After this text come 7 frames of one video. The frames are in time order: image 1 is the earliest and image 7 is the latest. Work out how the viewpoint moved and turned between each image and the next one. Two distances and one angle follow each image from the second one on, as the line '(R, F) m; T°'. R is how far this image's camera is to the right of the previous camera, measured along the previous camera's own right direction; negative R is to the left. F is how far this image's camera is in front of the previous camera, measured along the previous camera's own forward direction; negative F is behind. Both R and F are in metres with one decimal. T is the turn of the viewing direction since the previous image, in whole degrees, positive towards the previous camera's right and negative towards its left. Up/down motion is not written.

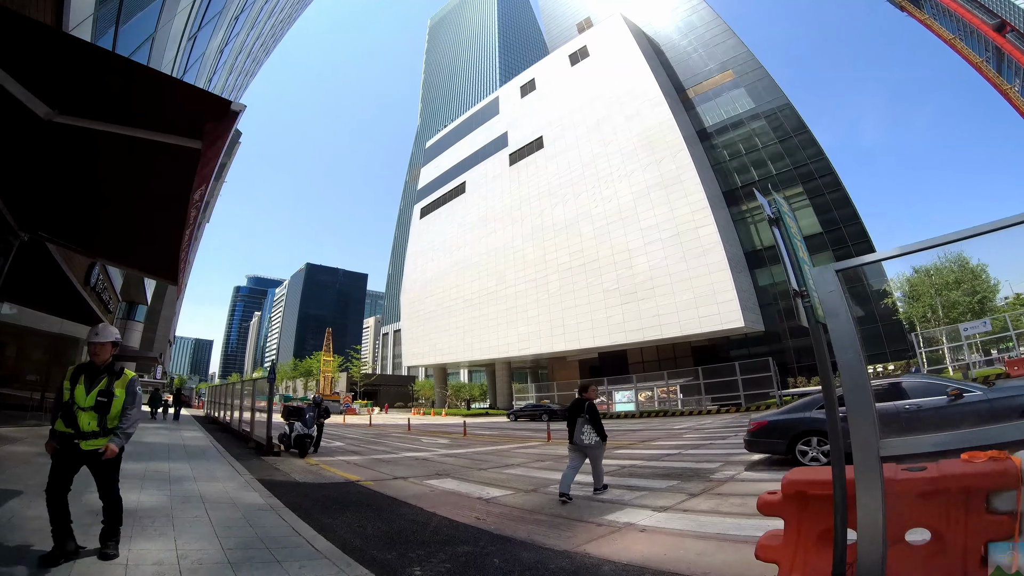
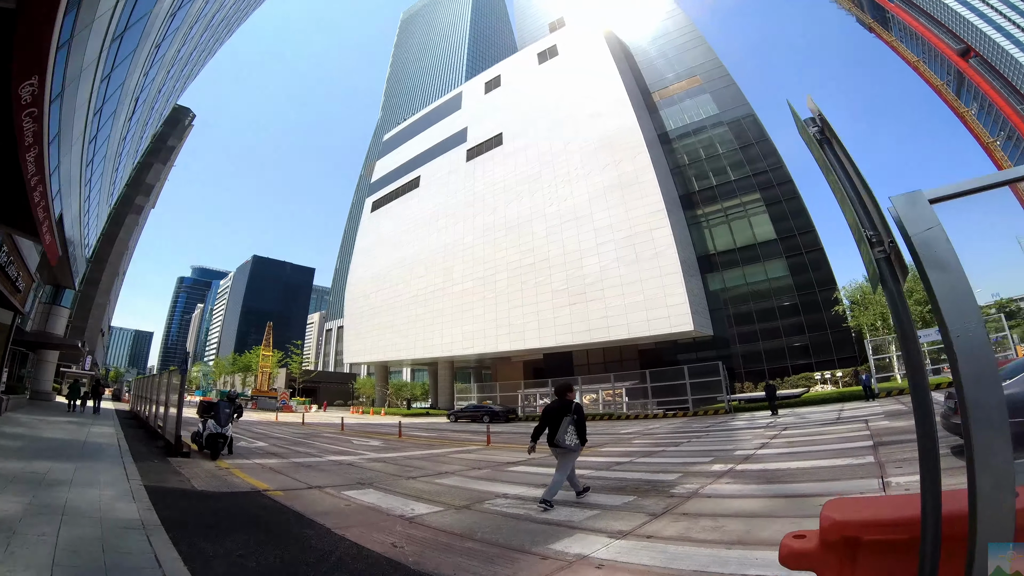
(+0.2, +1.0) m; +7°
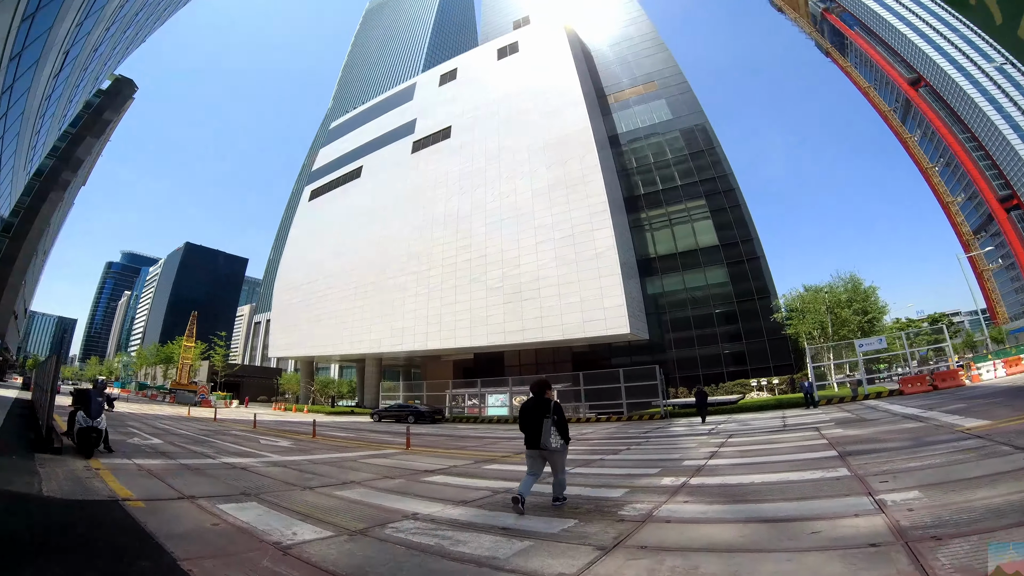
(+0.2, +1.1) m; +8°
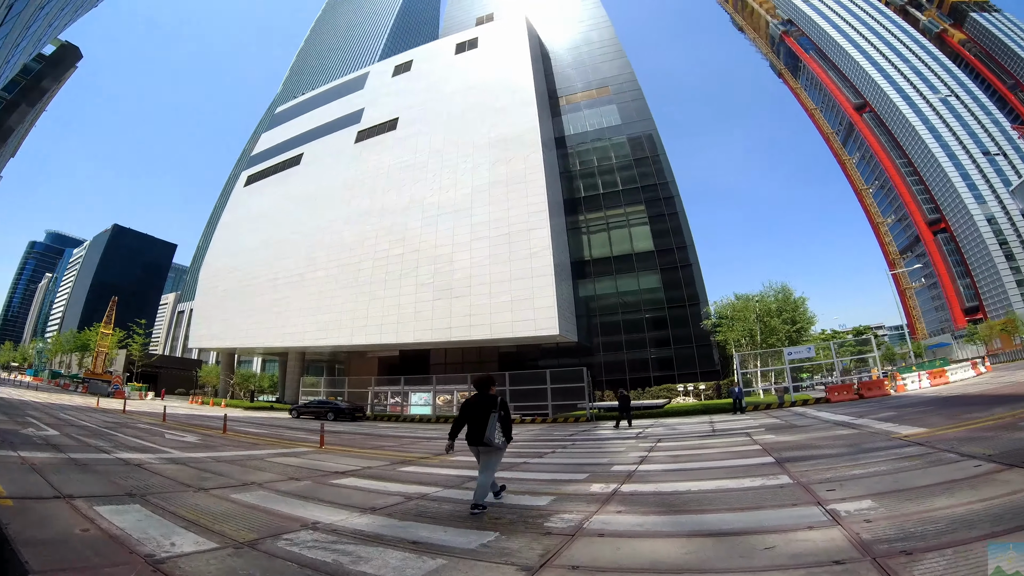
(+0.2, +0.6) m; +7°
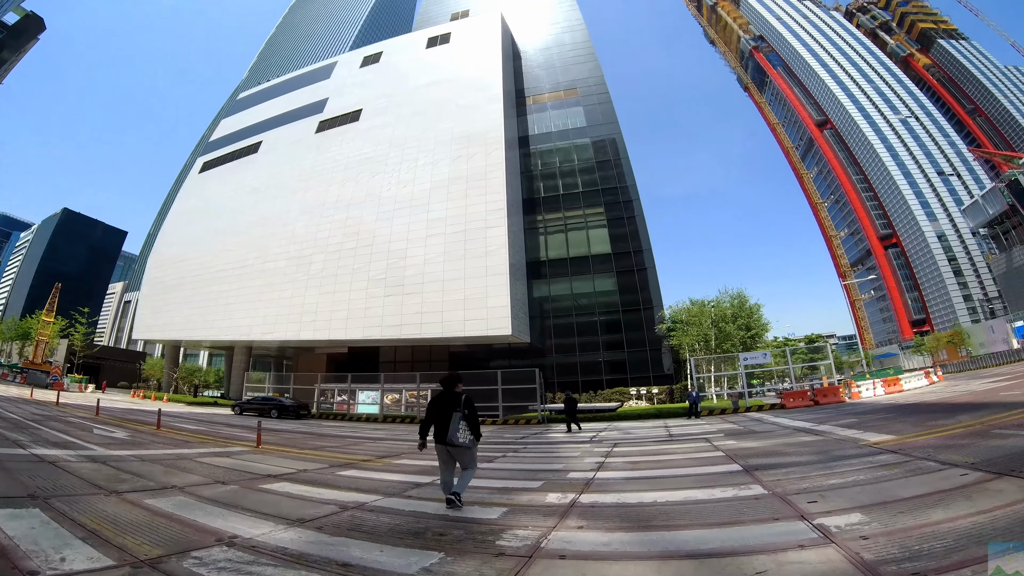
(+0.1, +0.5) m; +4°
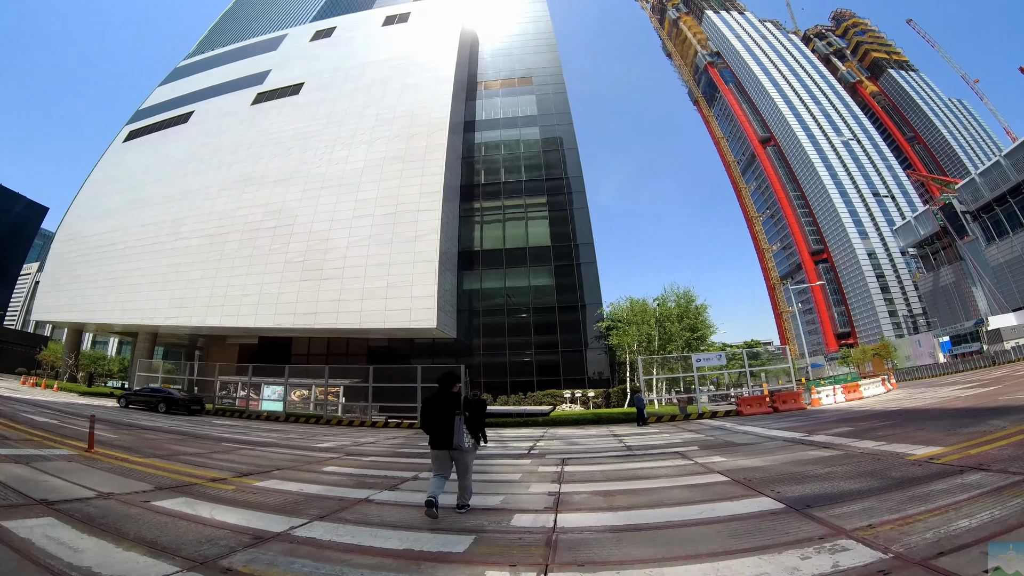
(+0.1, +1.7) m; +7°
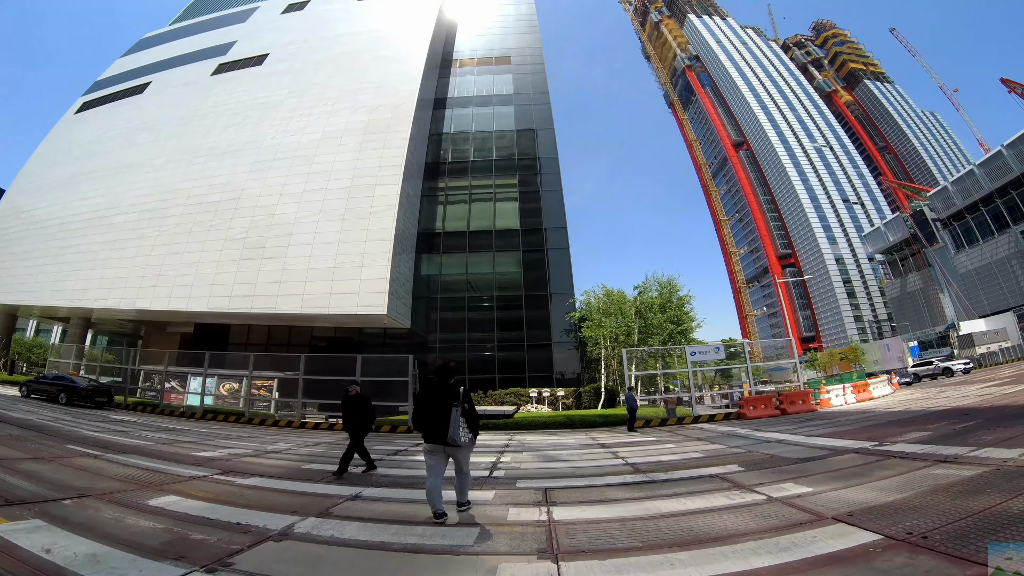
(+0.1, +1.7) m; +3°
